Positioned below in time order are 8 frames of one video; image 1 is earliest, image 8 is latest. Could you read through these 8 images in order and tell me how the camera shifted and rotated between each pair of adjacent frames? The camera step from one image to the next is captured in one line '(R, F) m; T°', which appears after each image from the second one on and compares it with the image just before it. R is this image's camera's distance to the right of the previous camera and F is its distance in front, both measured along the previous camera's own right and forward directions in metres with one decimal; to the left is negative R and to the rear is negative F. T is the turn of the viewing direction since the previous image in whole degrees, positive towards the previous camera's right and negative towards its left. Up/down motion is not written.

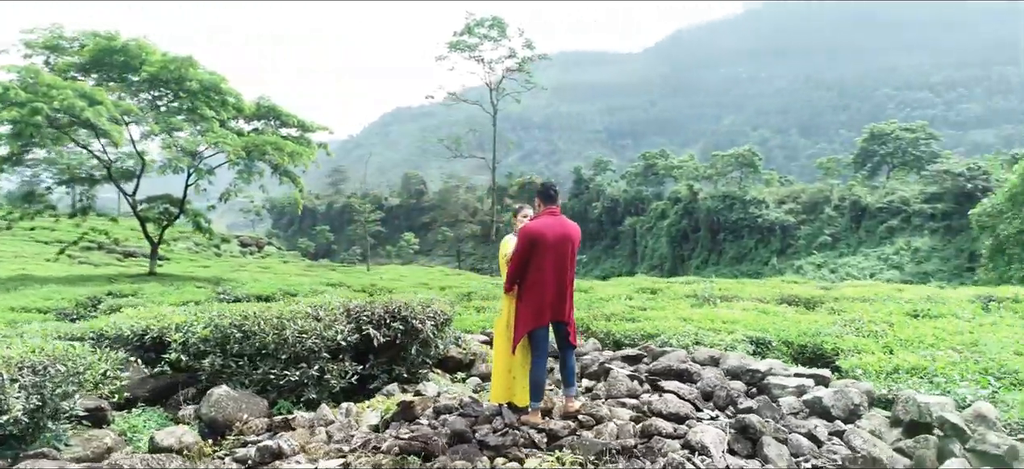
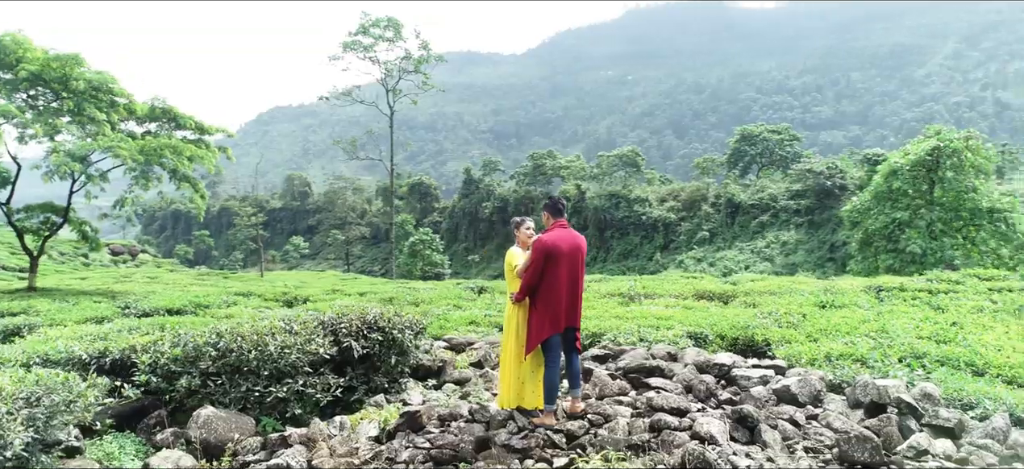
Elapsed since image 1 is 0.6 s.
(-0.7, -0.1) m; +9°
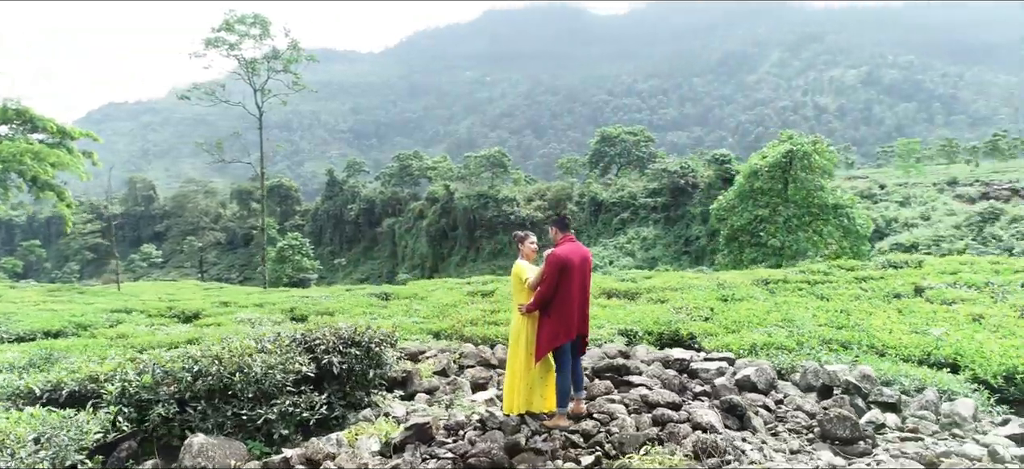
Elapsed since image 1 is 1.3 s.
(-0.9, -0.1) m; +11°
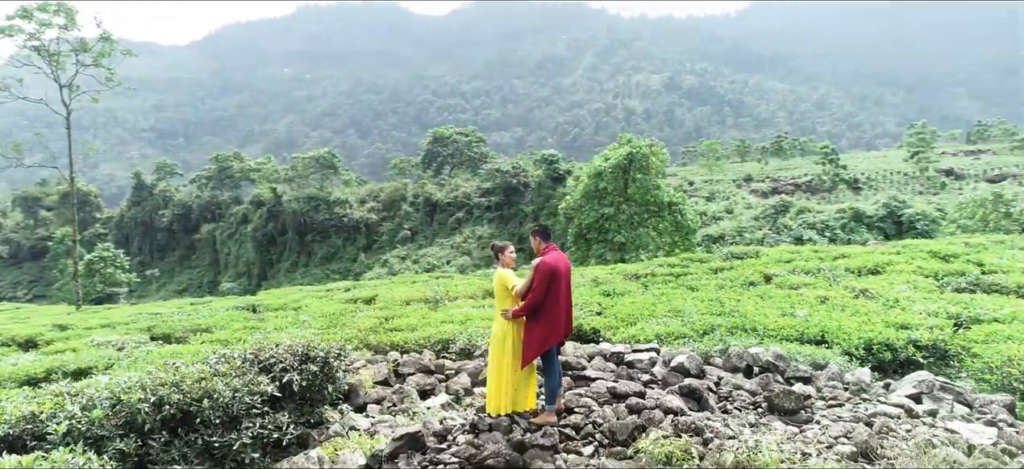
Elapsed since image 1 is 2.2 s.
(-1.1, -0.1) m; +14°
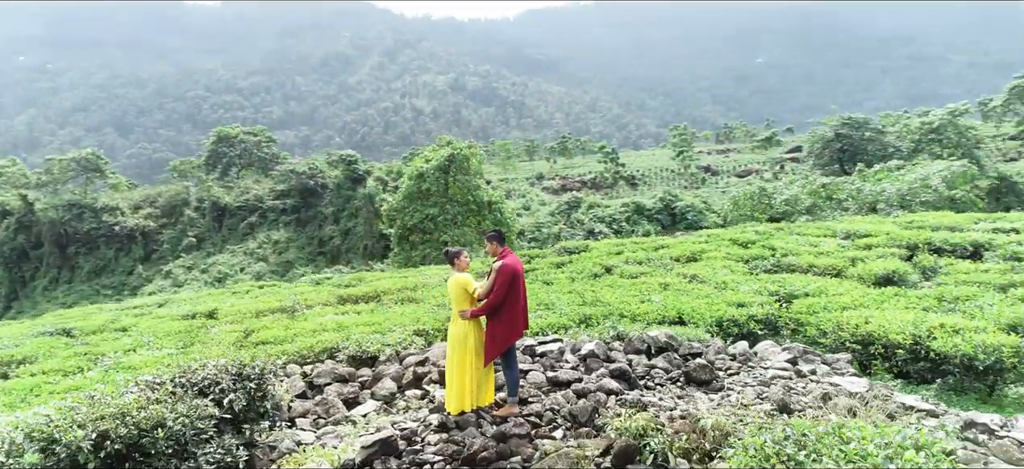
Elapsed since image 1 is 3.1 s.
(-1.2, -0.2) m; +17°
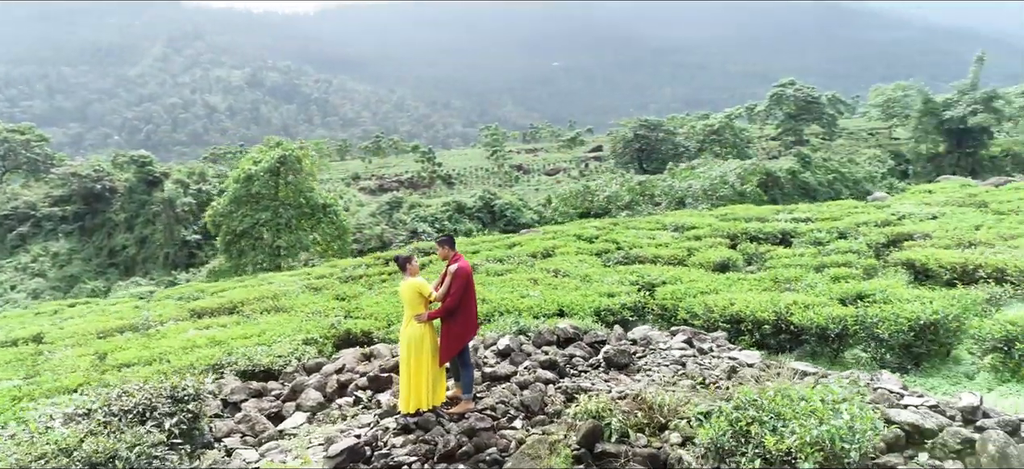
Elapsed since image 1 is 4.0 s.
(-1.1, -0.1) m; +15°
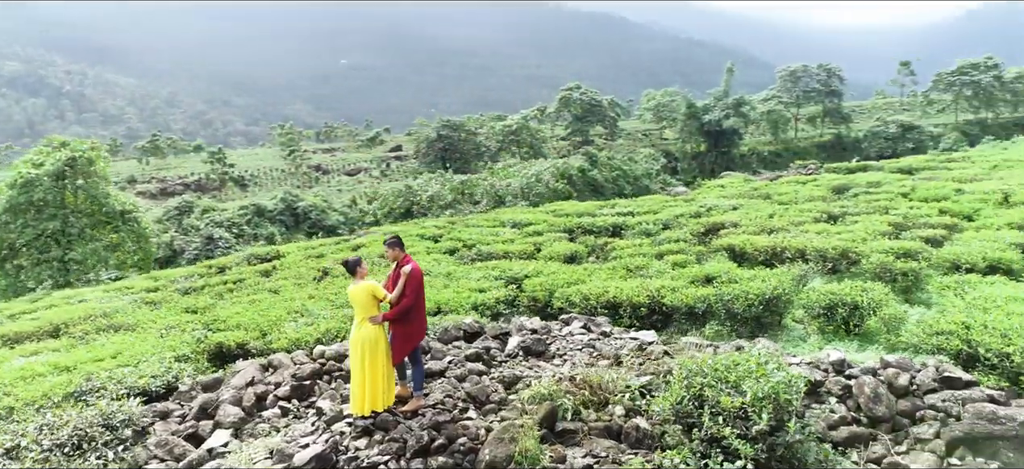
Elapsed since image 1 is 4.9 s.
(-1.2, -0.1) m; +16°
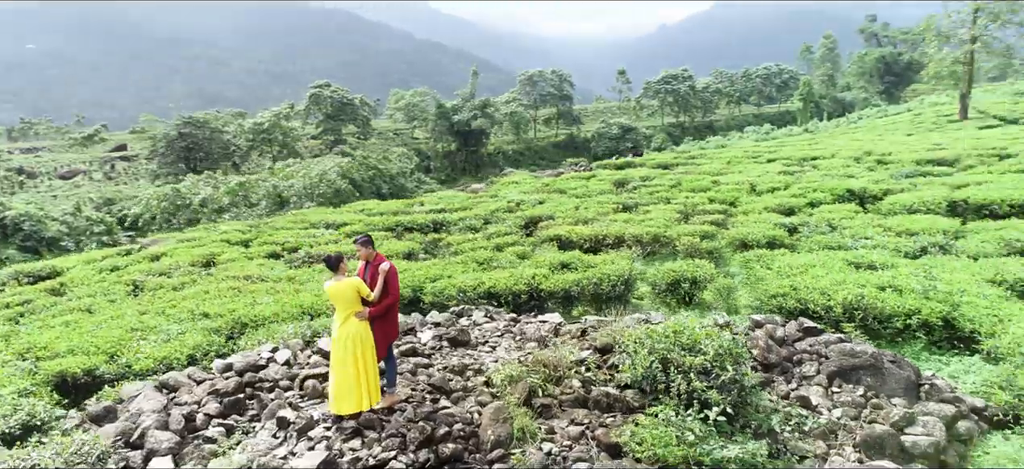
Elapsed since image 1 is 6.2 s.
(-1.8, 0.0) m; +20°
